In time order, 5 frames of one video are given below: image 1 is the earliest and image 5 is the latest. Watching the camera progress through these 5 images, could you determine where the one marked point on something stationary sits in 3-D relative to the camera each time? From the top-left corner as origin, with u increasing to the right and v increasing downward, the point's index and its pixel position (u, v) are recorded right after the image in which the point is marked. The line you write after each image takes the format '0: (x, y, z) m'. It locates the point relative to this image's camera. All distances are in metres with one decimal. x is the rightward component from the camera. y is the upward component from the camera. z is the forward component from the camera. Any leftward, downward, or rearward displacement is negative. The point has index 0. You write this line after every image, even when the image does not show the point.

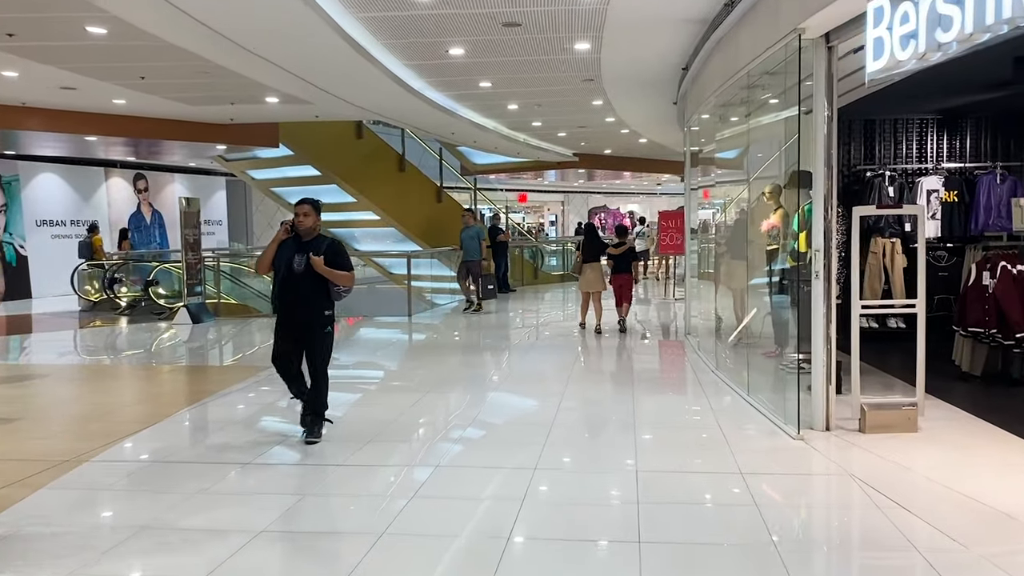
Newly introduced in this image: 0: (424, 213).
0: (-1.4, +1.2, +13.4) m
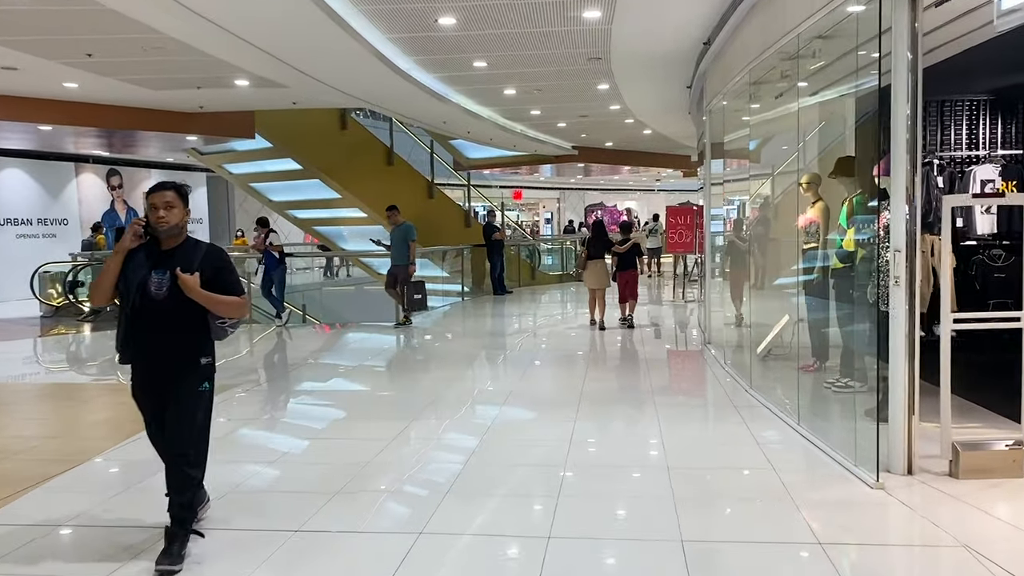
0: (-1.5, +1.1, +12.5) m
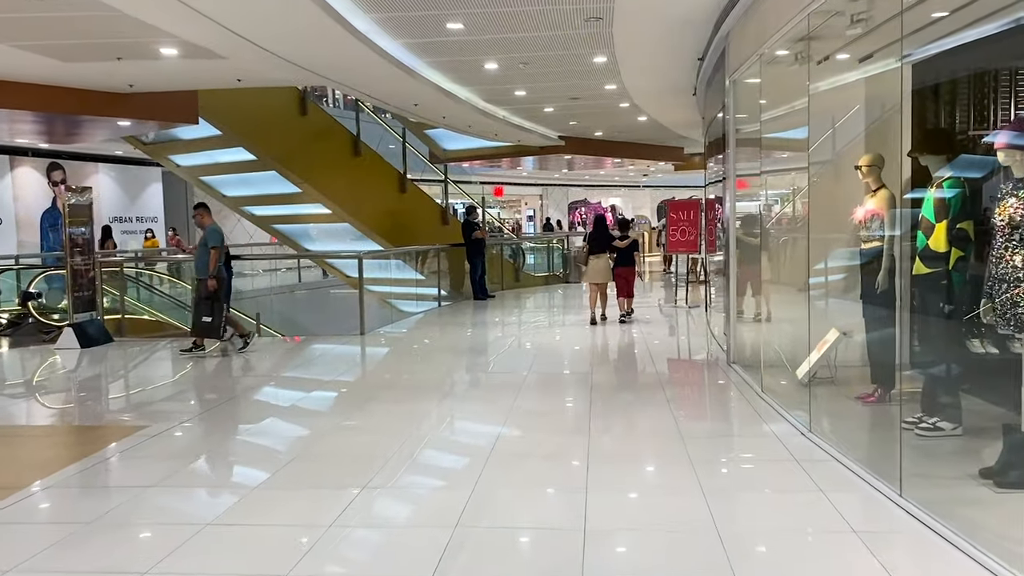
0: (-1.7, +1.1, +11.4) m
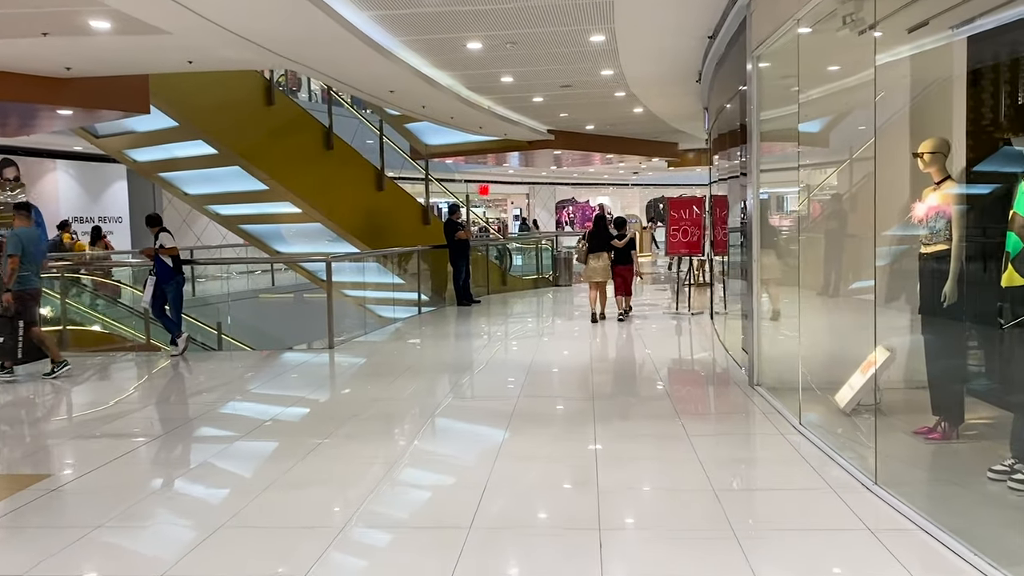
0: (-1.9, +1.0, +10.5) m
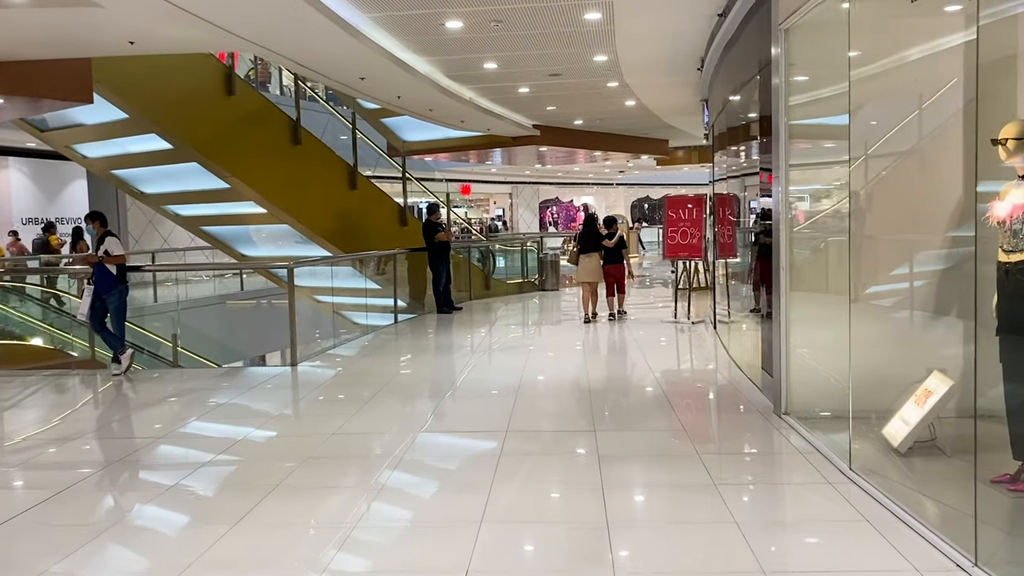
0: (-2.1, +1.0, +9.8) m
